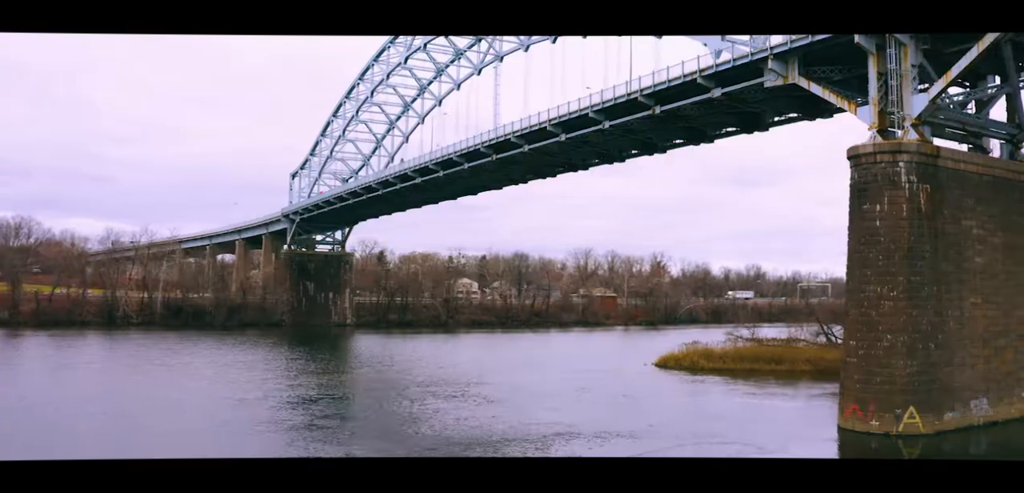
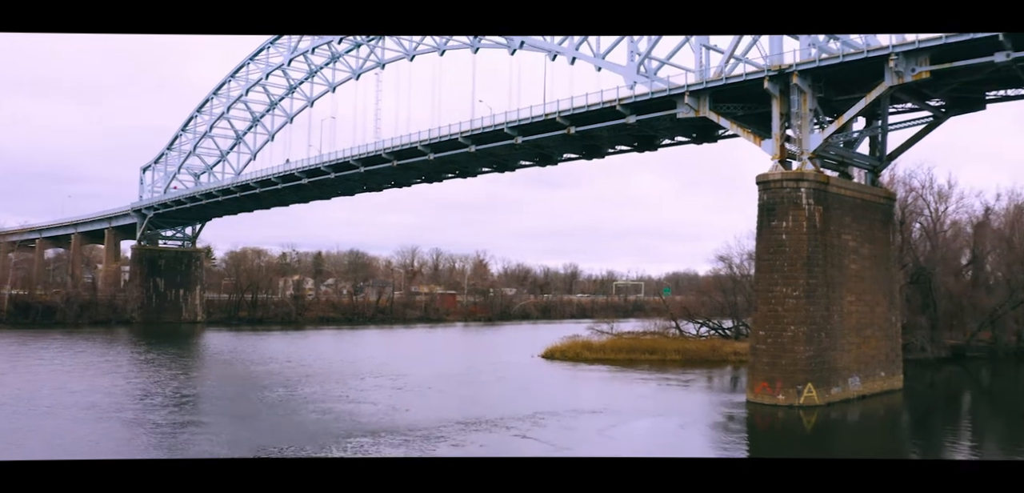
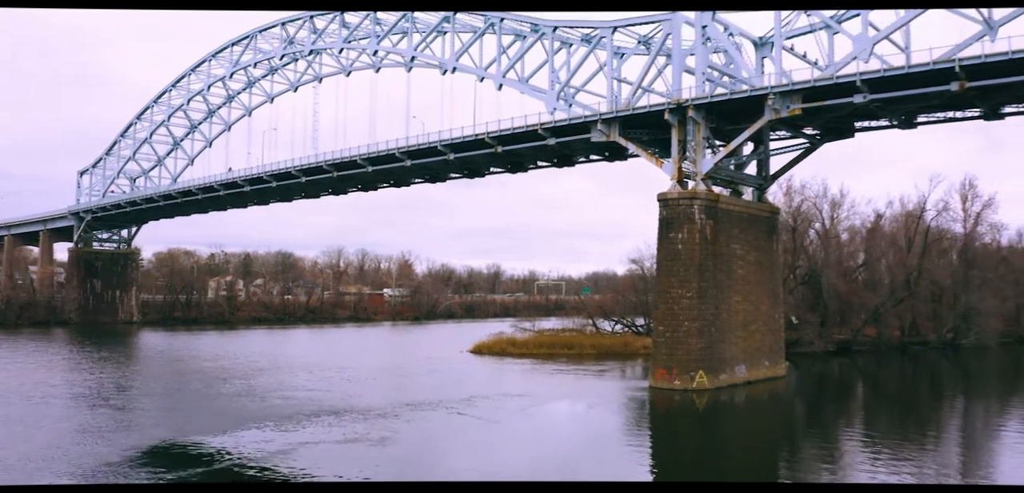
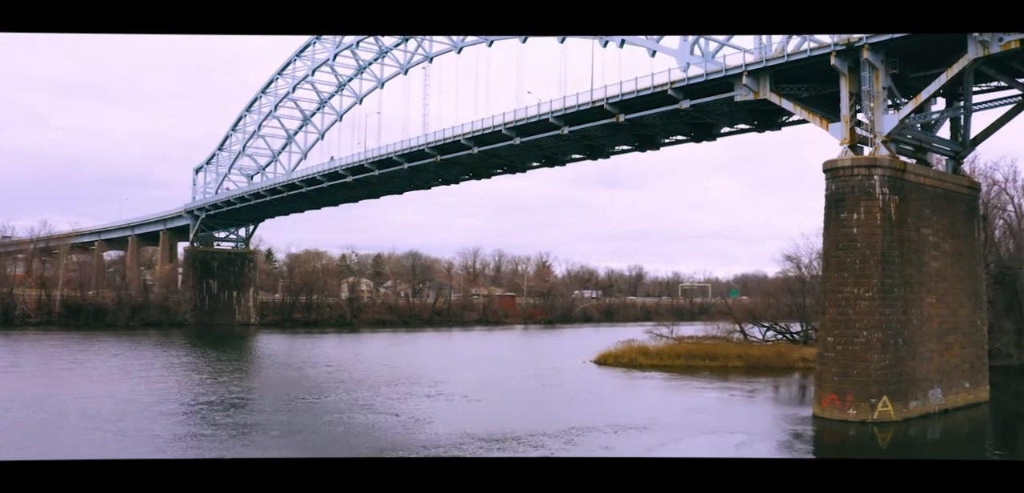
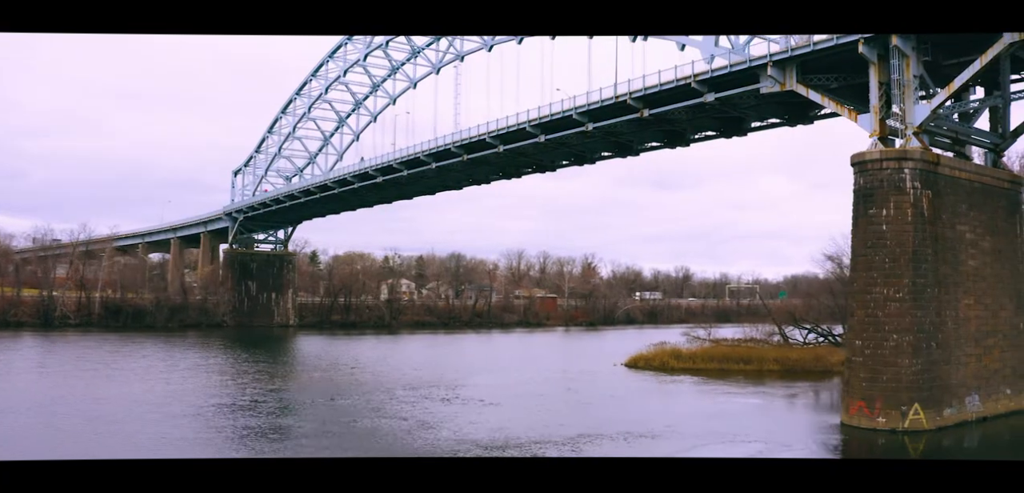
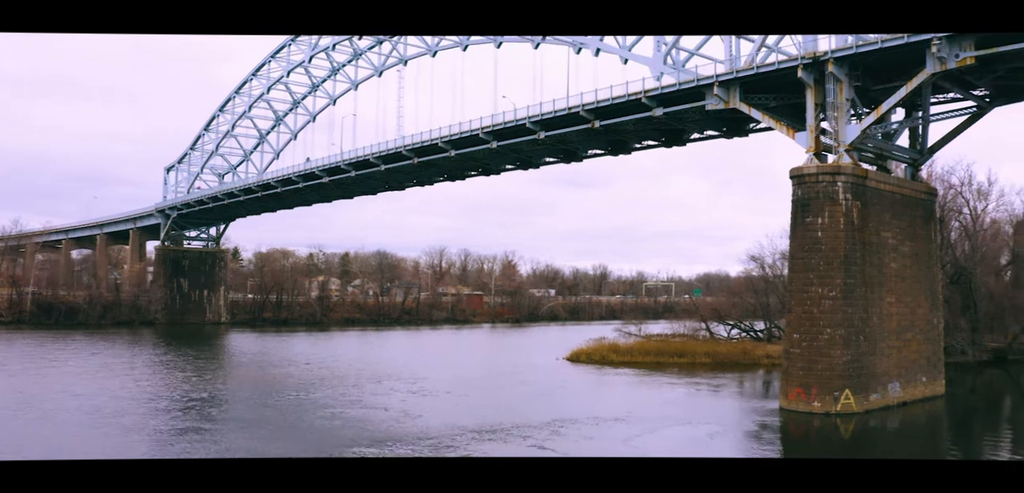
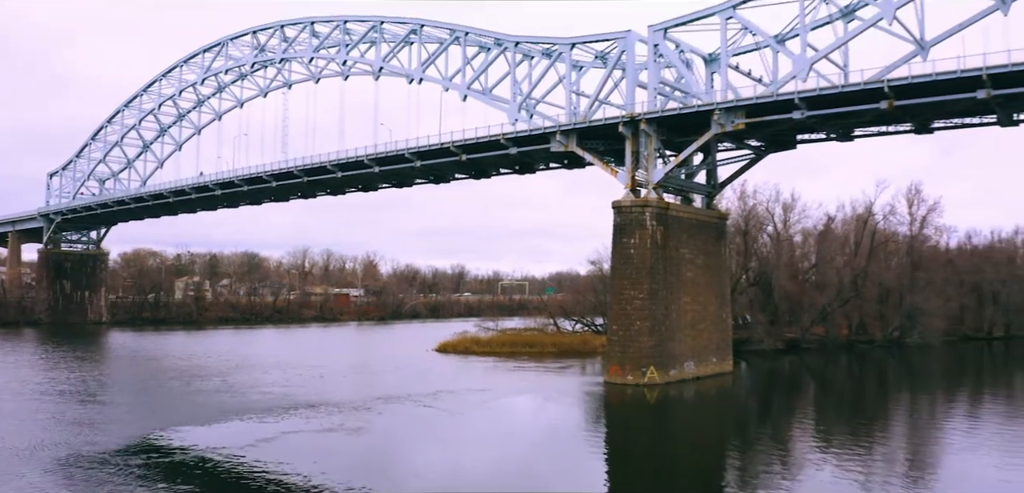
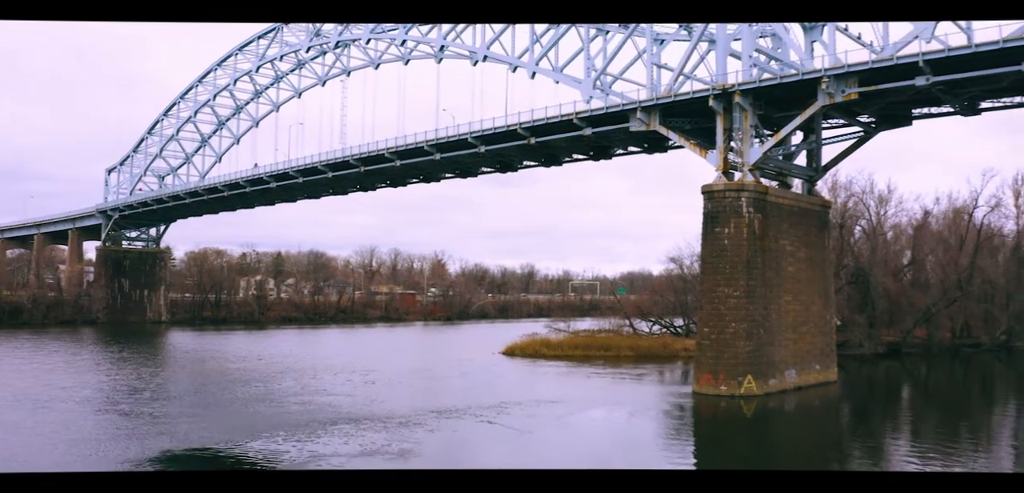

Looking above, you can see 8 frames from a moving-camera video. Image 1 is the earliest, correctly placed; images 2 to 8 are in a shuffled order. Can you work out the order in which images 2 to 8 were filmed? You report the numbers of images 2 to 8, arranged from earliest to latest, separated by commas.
5, 4, 6, 2, 8, 3, 7
